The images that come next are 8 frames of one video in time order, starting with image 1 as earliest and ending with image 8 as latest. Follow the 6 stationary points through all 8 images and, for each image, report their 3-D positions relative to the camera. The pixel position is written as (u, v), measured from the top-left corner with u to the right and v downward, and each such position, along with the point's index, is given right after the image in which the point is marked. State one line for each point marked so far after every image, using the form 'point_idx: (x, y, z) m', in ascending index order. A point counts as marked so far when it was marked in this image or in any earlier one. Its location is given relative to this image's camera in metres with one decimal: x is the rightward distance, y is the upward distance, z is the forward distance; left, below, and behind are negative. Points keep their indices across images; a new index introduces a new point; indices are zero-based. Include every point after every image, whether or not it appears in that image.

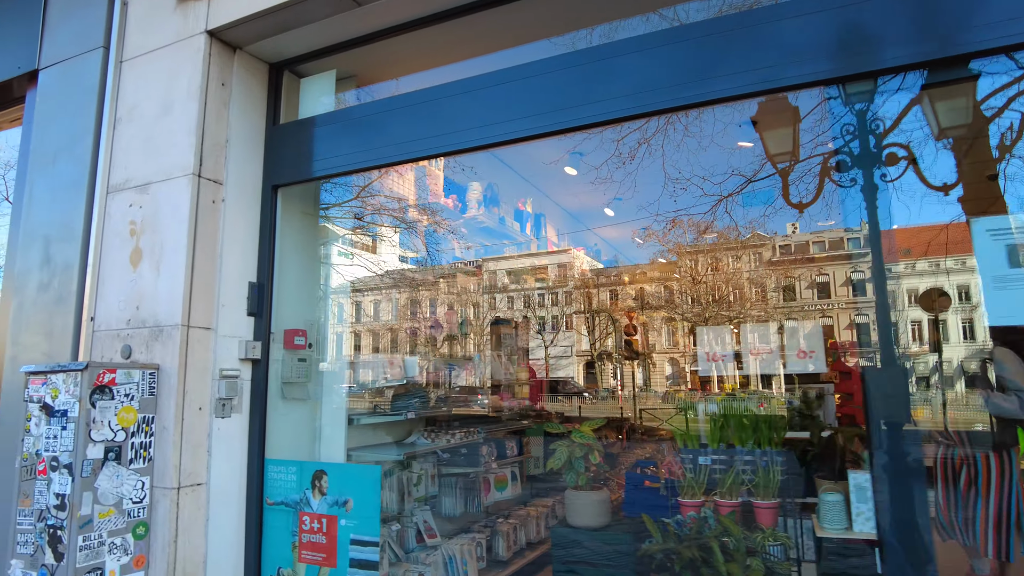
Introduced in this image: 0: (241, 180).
0: (-1.3, +0.5, +3.0) m
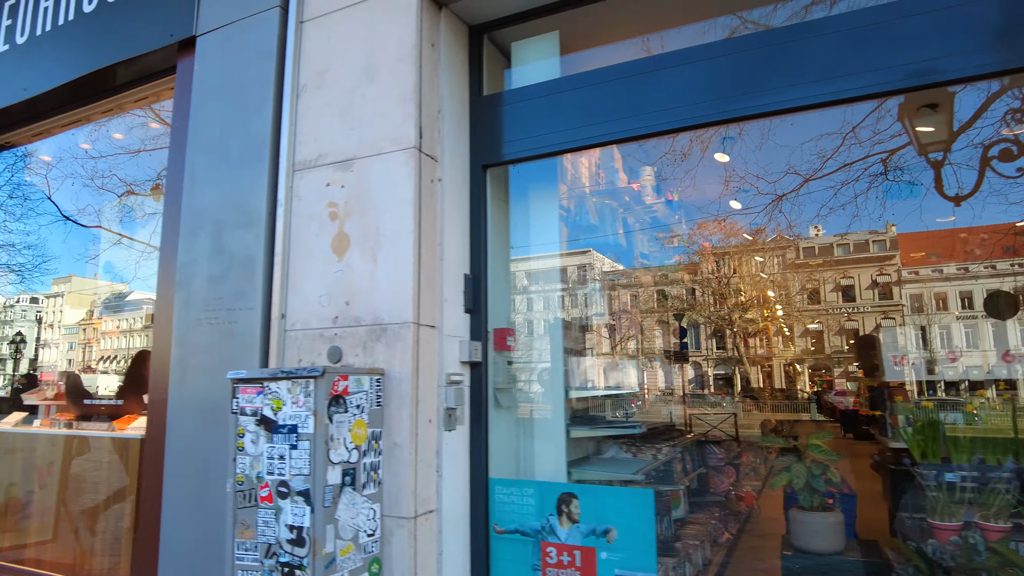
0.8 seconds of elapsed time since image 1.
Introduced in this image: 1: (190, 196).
0: (-0.2, +0.5, +2.6) m
1: (-1.4, +0.4, +2.9) m
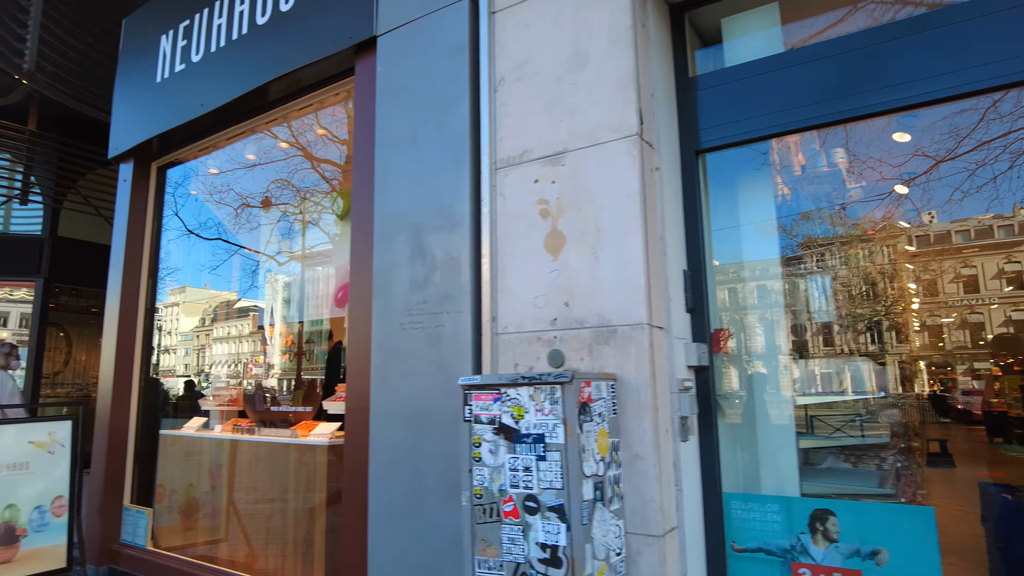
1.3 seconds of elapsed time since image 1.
0: (+0.6, +0.5, +2.4) m
1: (-0.6, +0.4, +2.8) m
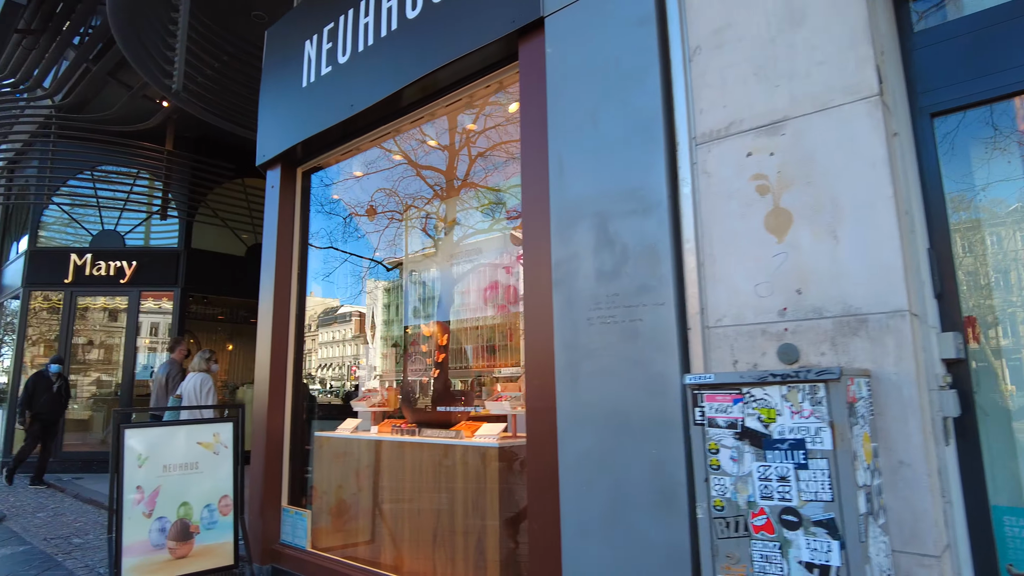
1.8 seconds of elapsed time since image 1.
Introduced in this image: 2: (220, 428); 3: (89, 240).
0: (+1.3, +0.6, +2.1) m
1: (+0.2, +0.4, +2.7) m
2: (-1.8, -0.9, +4.0) m
3: (-7.1, +0.8, +10.9) m
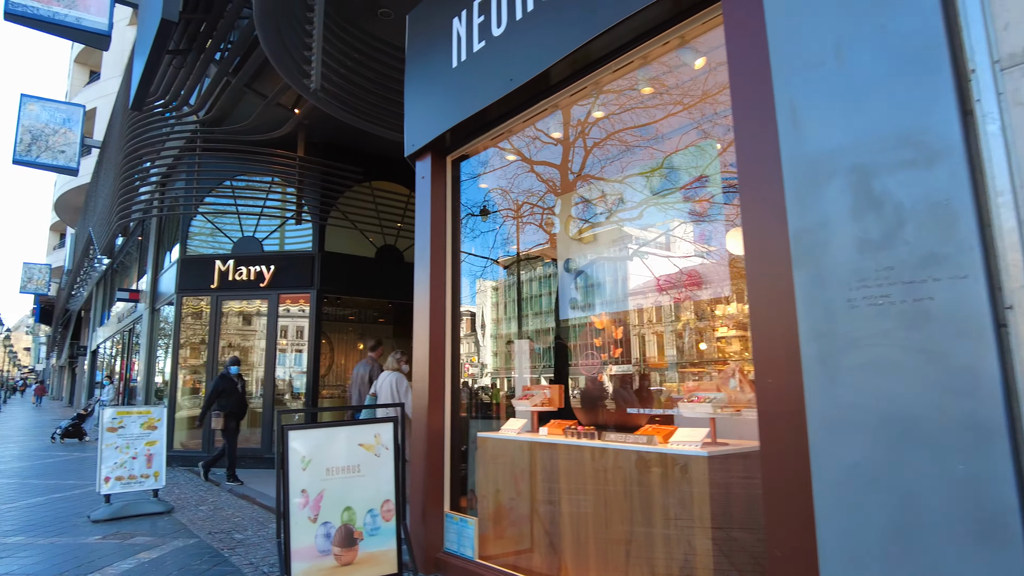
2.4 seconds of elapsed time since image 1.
0: (+1.9, +0.7, +1.5) m
1: (+0.9, +0.5, +2.2) m
2: (-0.8, -0.8, +3.8) m
3: (-4.9, +0.8, +11.5) m
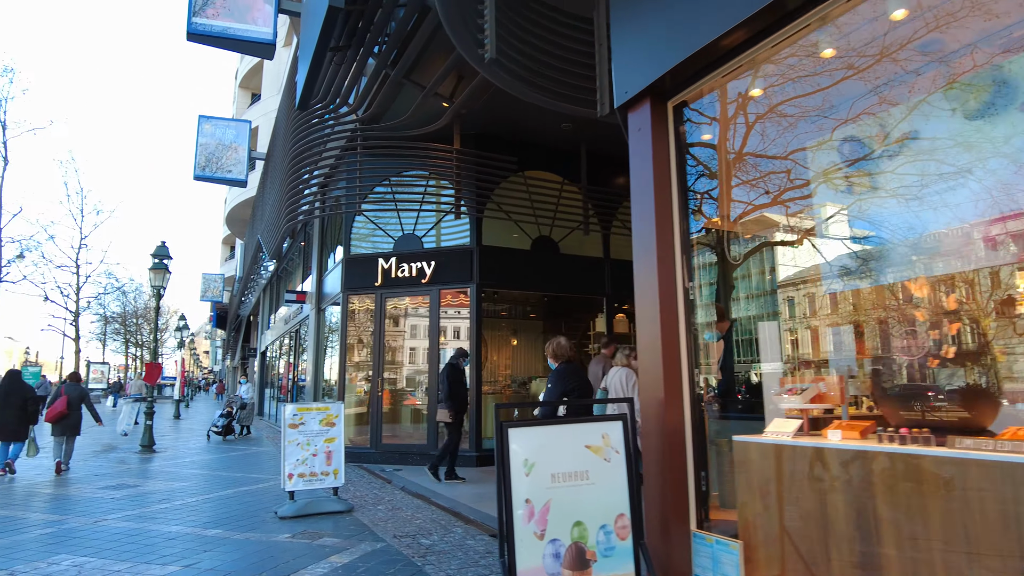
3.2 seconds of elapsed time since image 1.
0: (+2.6, +0.9, +0.4) m
1: (+1.8, +0.7, +1.3) m
2: (+0.5, -0.7, +3.2) m
3: (-2.1, +0.8, +11.5) m
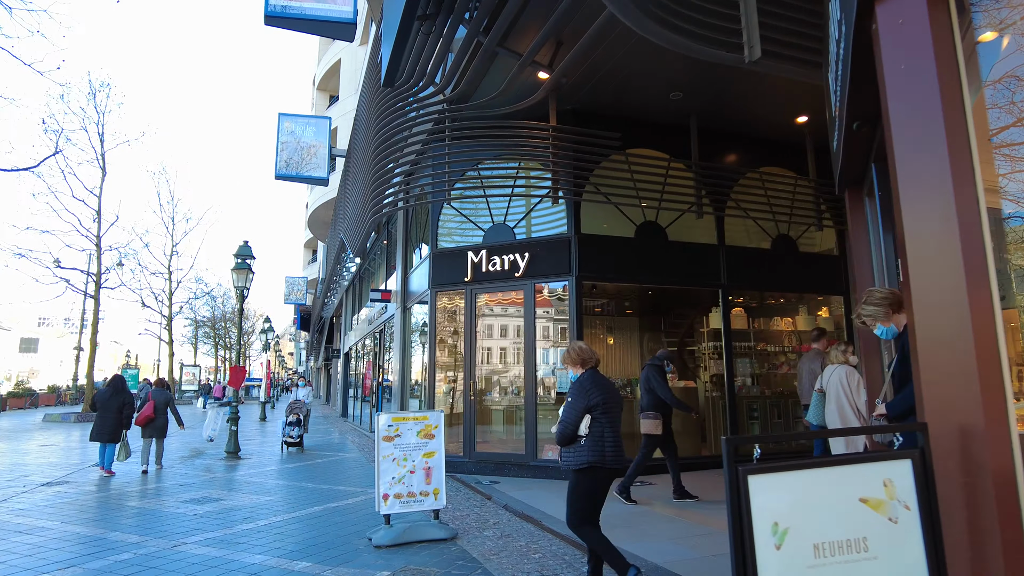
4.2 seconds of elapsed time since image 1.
0: (+3.0, +1.1, -1.0) m
1: (+2.3, +0.8, 0.0) m
2: (+1.2, -0.6, +2.1) m
3: (-0.5, +0.9, +10.6) m
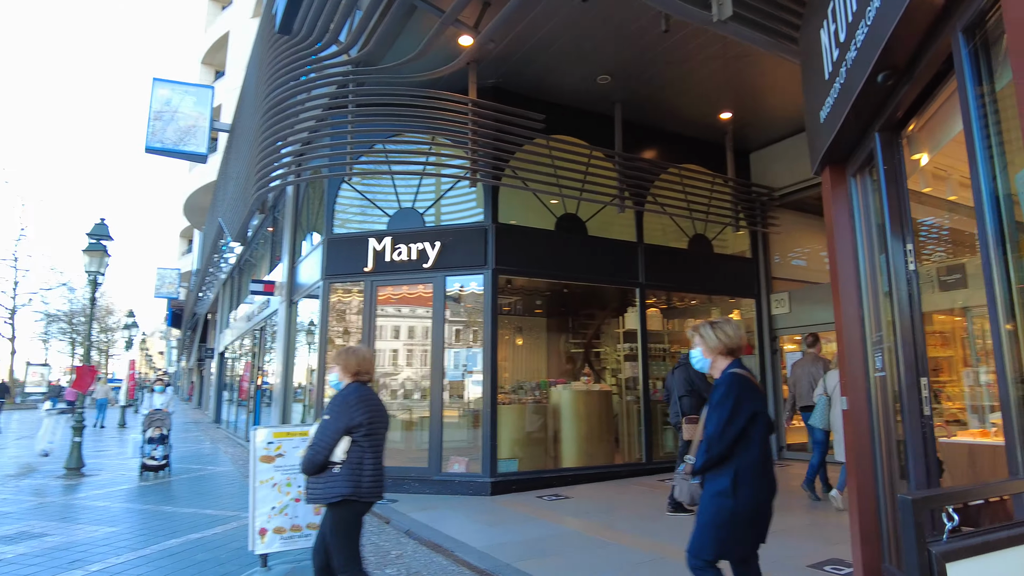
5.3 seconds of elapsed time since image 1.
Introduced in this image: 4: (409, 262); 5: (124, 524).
0: (+3.5, +1.1, -1.4) m
1: (+2.6, +0.9, -0.6) m
2: (+1.2, -0.5, +1.3) m
3: (-1.9, +1.0, +9.4) m
4: (-1.4, +0.4, +9.1) m
5: (-4.0, -2.4, +6.7) m
